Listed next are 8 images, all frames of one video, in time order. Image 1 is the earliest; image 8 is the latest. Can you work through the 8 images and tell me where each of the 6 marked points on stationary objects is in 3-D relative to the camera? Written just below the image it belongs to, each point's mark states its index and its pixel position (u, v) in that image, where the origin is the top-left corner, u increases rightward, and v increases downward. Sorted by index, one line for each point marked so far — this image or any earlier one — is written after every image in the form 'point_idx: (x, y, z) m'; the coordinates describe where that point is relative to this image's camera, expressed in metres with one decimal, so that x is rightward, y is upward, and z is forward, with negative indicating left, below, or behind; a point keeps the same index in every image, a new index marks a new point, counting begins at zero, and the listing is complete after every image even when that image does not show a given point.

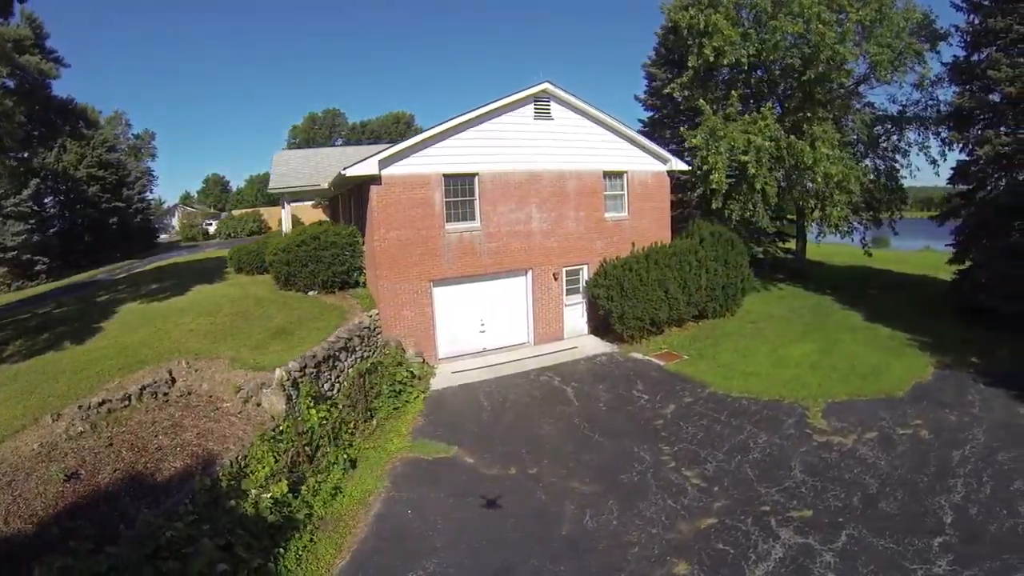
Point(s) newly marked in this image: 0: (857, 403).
0: (+6.9, -2.2, +12.0) m
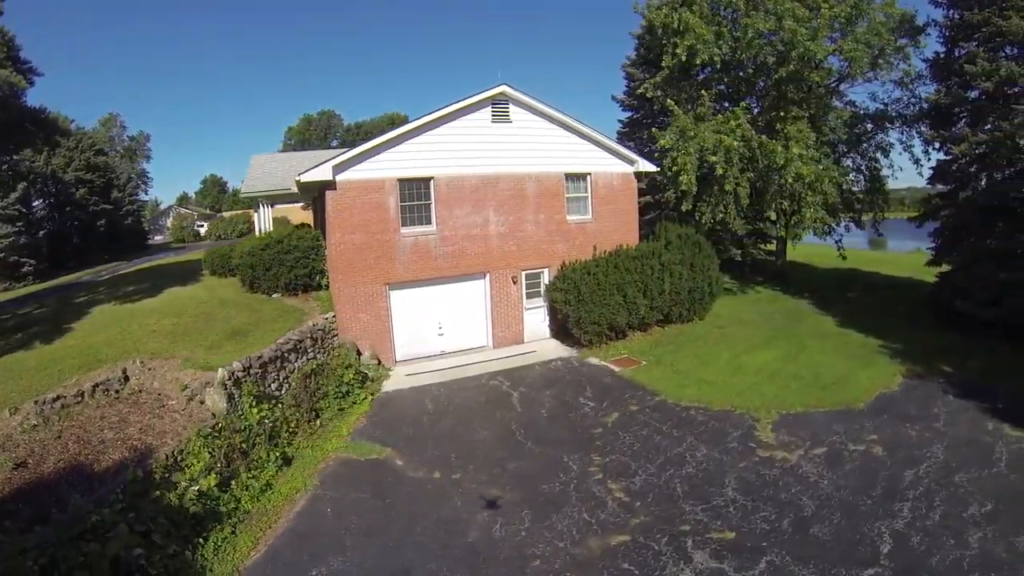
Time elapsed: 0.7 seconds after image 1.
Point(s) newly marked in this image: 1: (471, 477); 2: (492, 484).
0: (+5.6, -2.3, +11.1) m
1: (-0.7, -3.5, +11.0) m
2: (-0.4, -3.5, +10.7) m
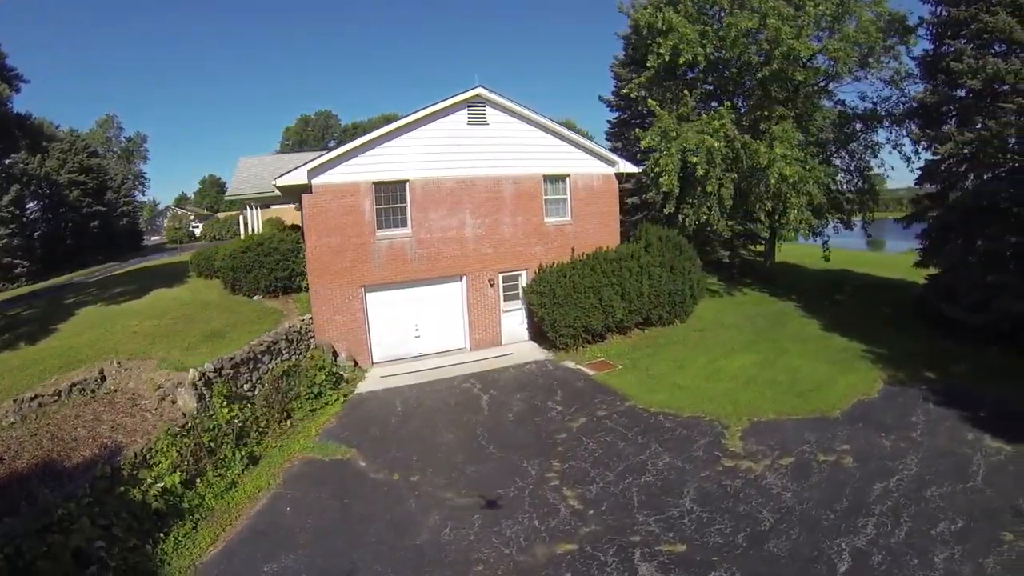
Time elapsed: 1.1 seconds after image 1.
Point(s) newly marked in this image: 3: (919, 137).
0: (+4.9, -2.4, +10.7) m
1: (-1.5, -3.5, +10.7) m
2: (-1.1, -3.5, +10.4) m
3: (+9.7, +3.7, +14.3) m
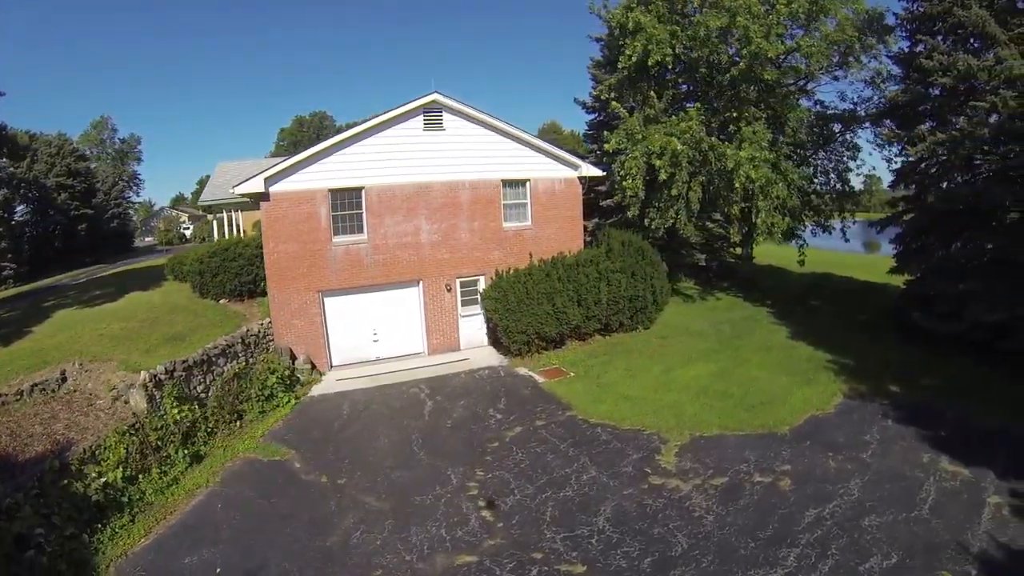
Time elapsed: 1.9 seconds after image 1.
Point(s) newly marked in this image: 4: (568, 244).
0: (+3.6, -2.5, +10.0) m
1: (-2.7, -3.6, +10.3) m
2: (-2.4, -3.6, +9.9) m
3: (+8.6, +3.4, +13.6) m
4: (+1.5, +1.3, +17.5) m
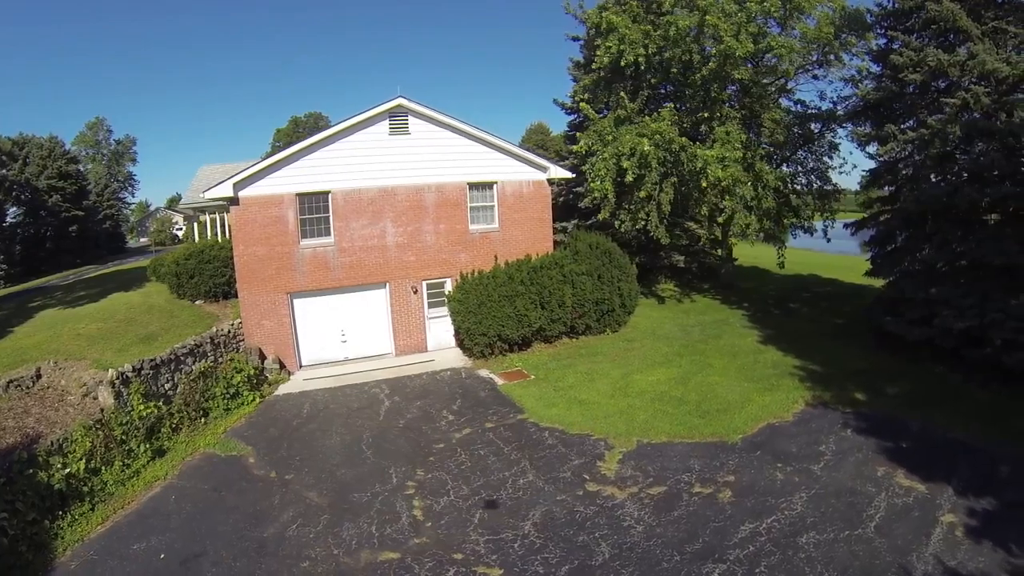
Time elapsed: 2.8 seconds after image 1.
0: (+2.6, -2.6, +9.6) m
1: (-3.7, -3.6, +10.0) m
2: (-3.4, -3.6, +9.6) m
3: (+7.8, +3.3, +13.1) m
4: (+0.7, +1.3, +17.2) m
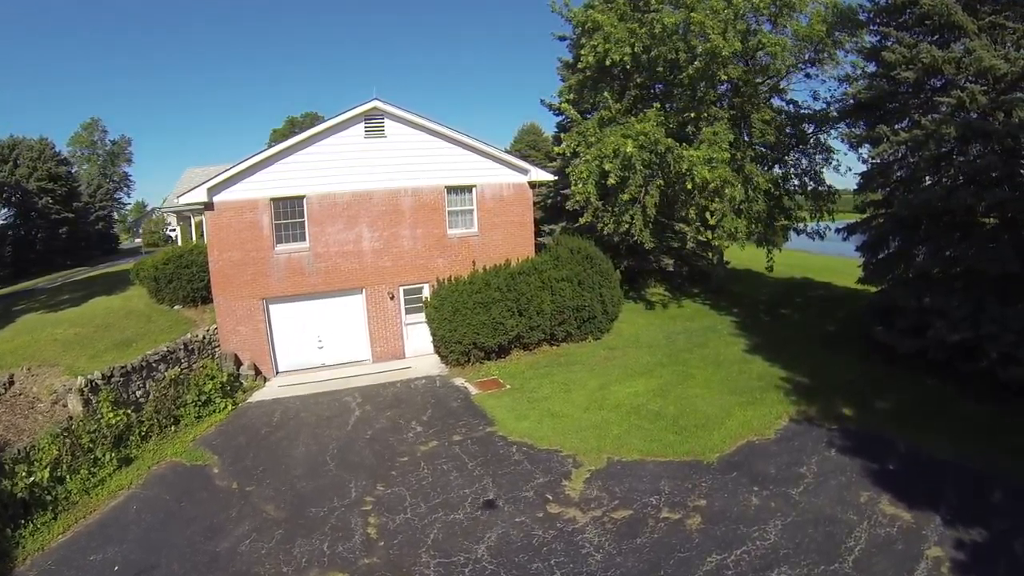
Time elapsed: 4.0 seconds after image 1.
0: (+2.0, -2.7, +9.1) m
1: (-4.3, -3.7, +9.6) m
2: (-4.0, -3.8, +9.2) m
3: (+7.2, +3.2, +12.5) m
4: (+0.2, +1.1, +16.7) m
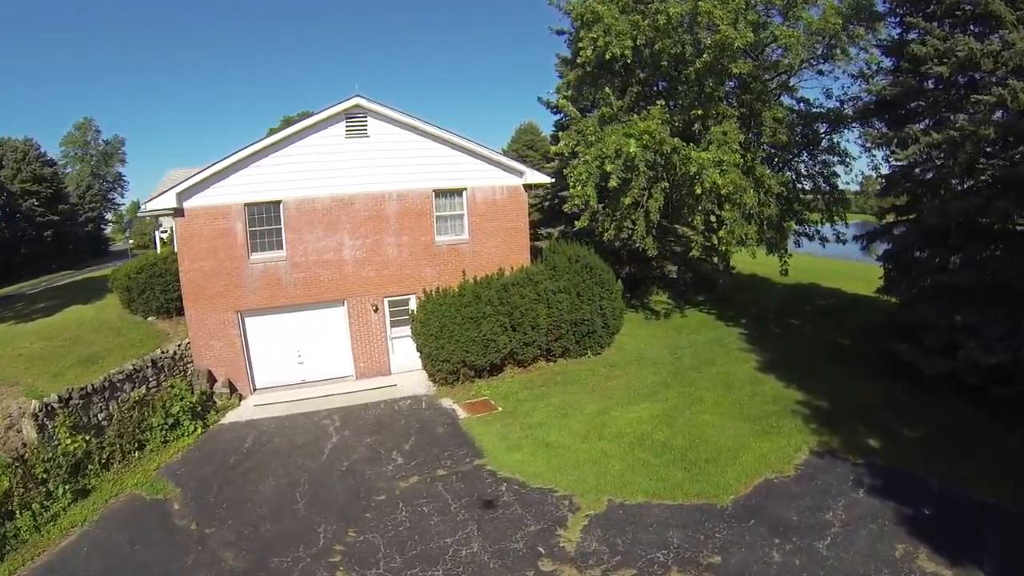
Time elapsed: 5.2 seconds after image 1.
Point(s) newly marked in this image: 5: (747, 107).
0: (+1.9, -3.0, +8.0) m
1: (-4.5, -4.0, +8.6) m
2: (-4.1, -4.1, +8.1) m
3: (+7.1, +2.9, +11.4) m
4: (+0.1, +0.8, +15.6) m
5: (+5.8, +4.5, +14.6) m
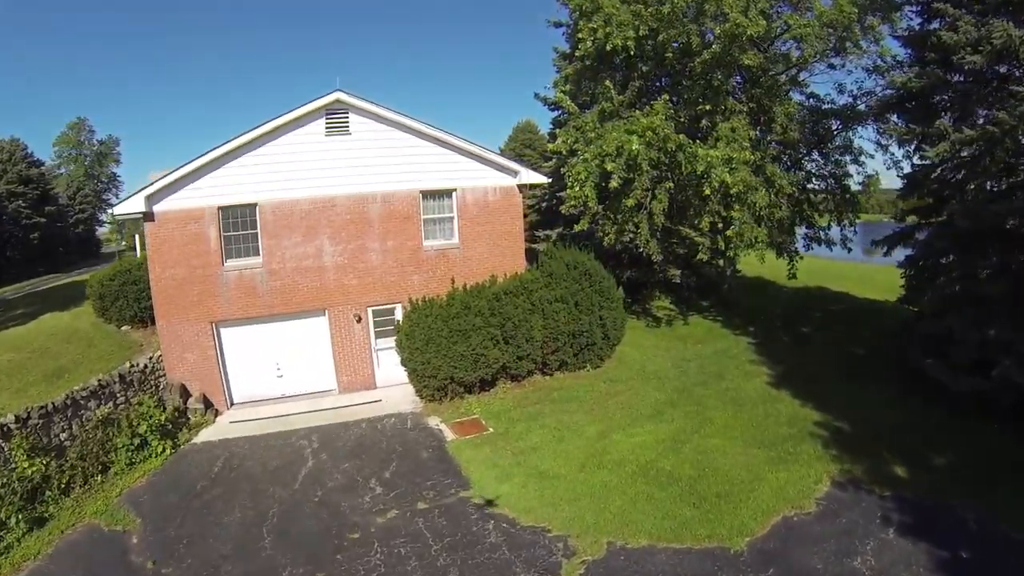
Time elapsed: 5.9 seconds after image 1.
0: (+1.7, -3.2, +7.1) m
1: (-4.6, -4.2, +7.6) m
2: (-4.3, -4.3, +7.2) m
3: (+6.9, +2.7, +10.4) m
4: (-0.1, +0.6, +14.7) m
5: (+5.6, +4.3, +13.6) m
